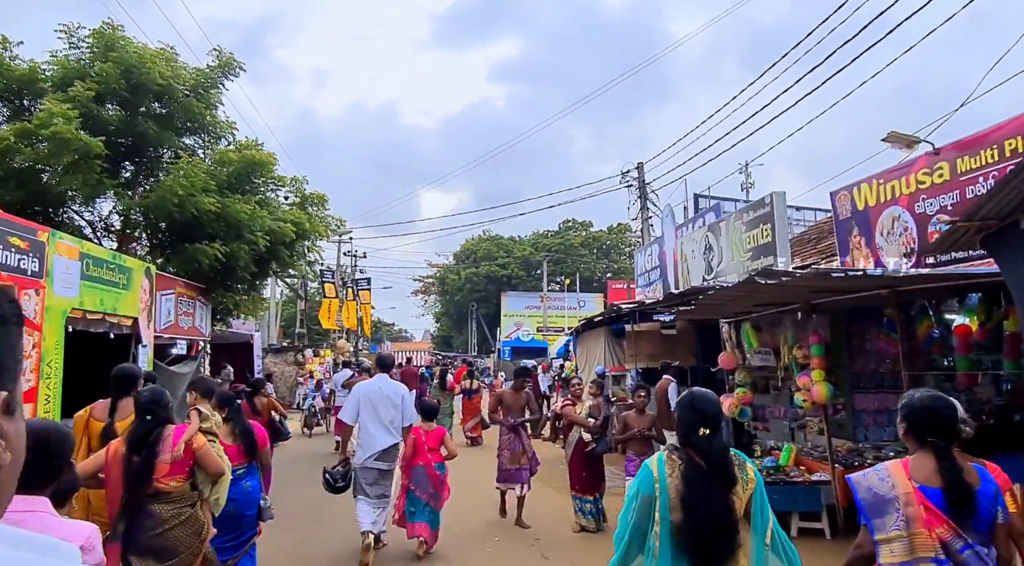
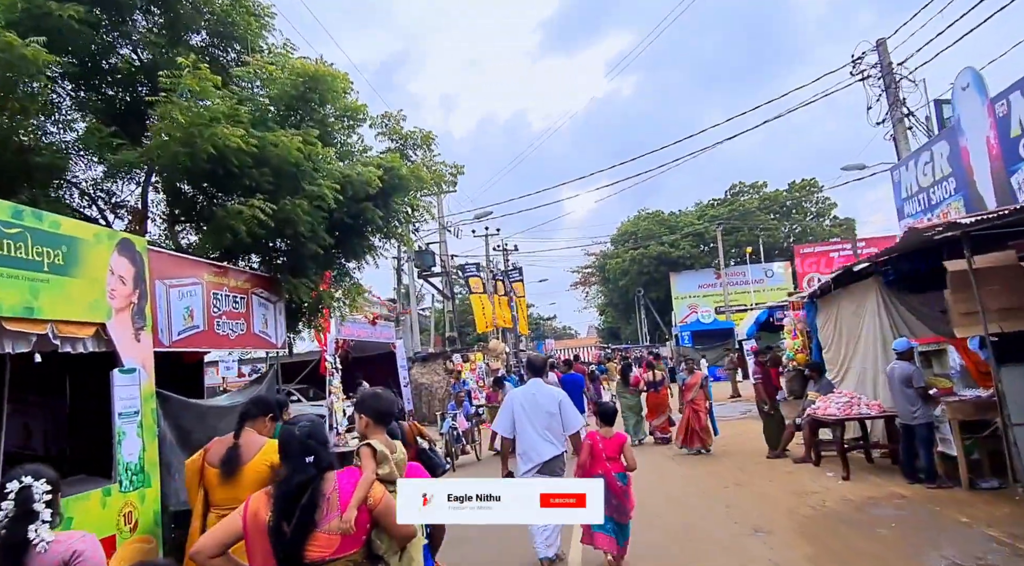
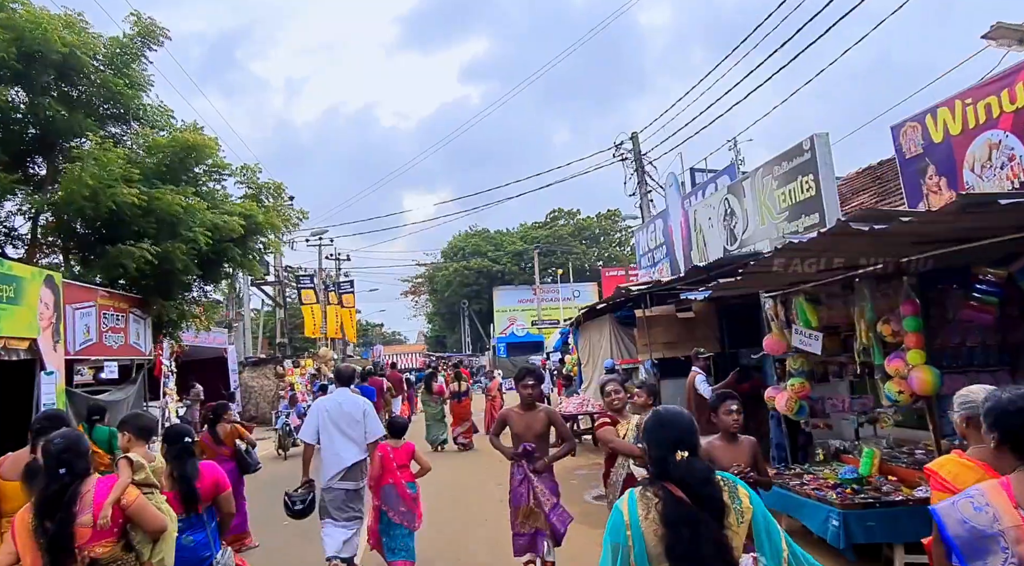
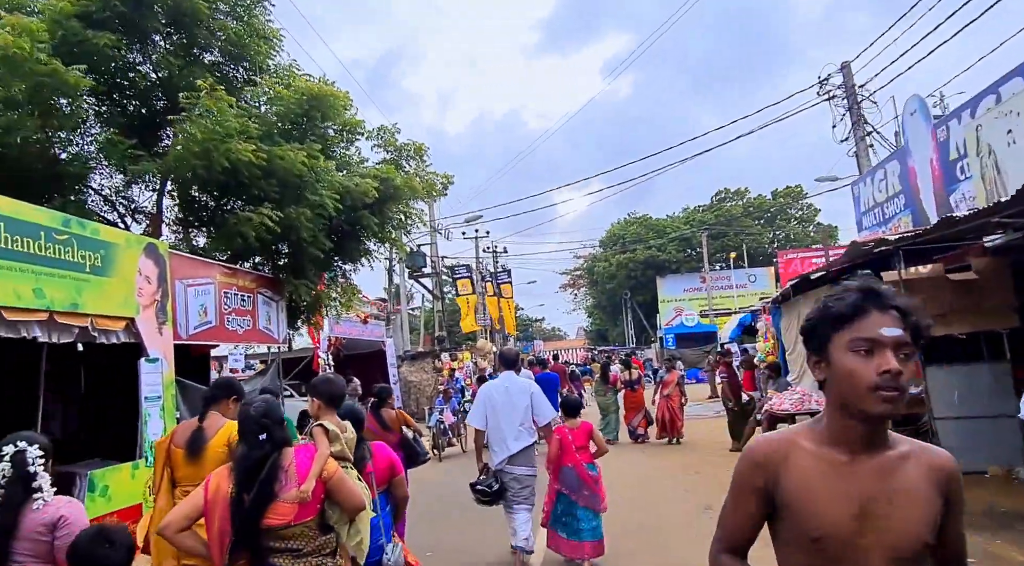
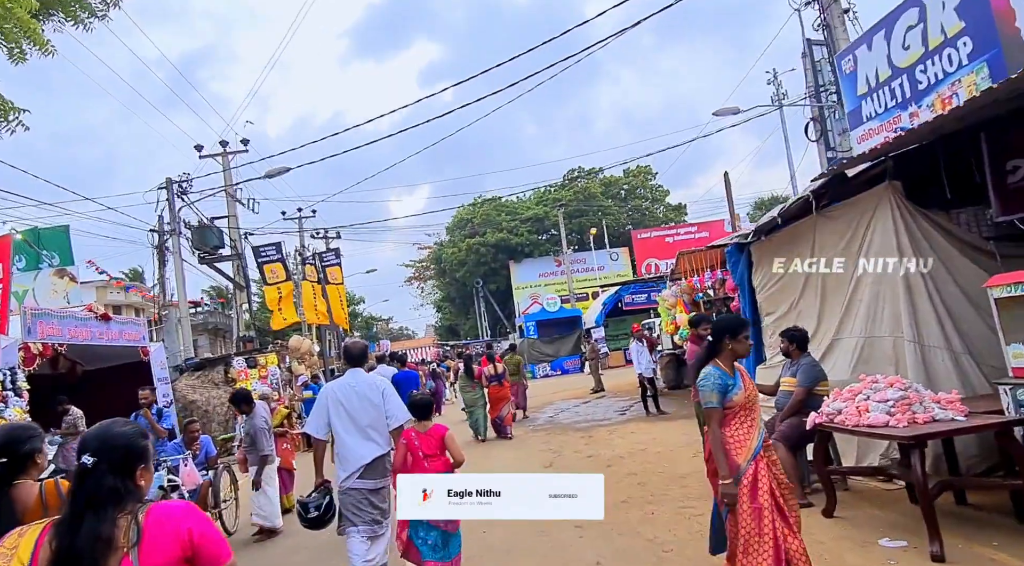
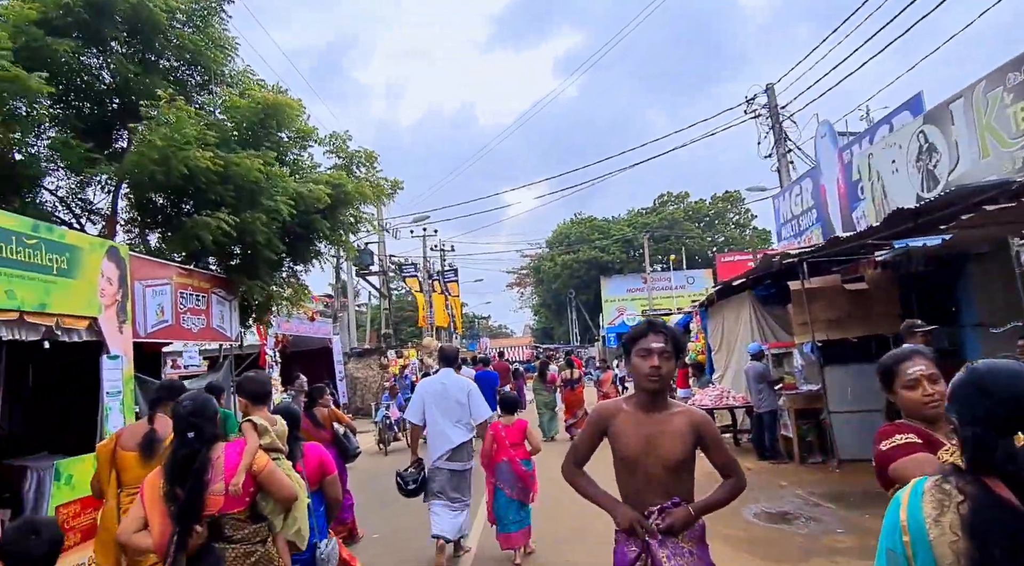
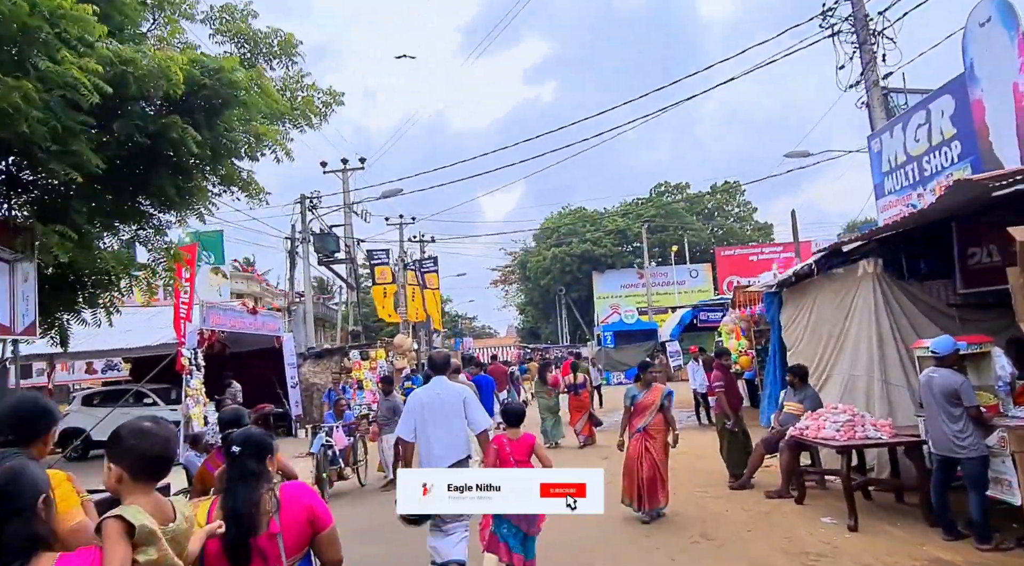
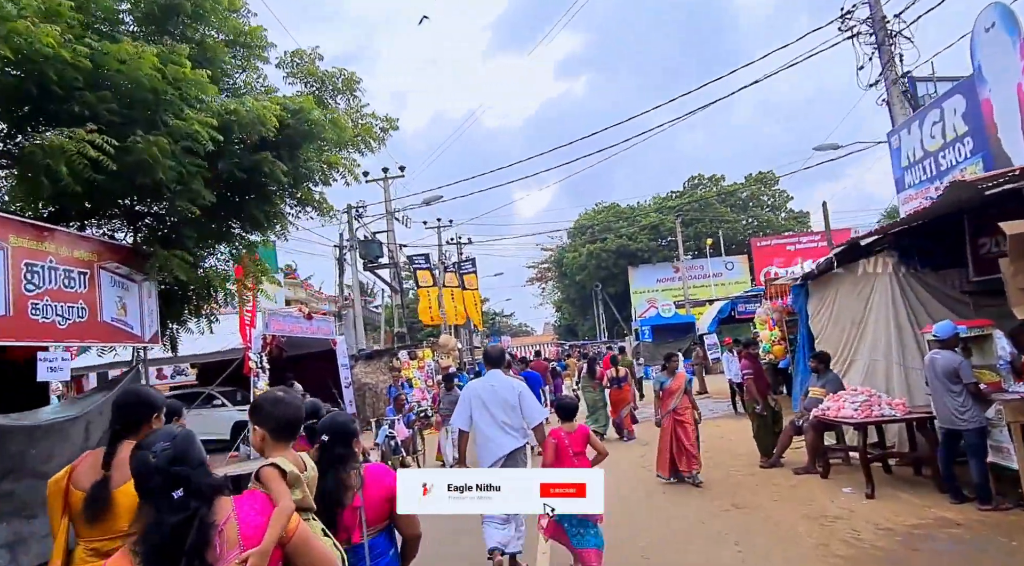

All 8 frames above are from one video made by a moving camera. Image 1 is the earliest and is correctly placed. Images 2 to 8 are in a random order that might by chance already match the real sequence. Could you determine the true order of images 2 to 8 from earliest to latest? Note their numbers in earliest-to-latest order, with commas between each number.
3, 6, 4, 2, 8, 7, 5
